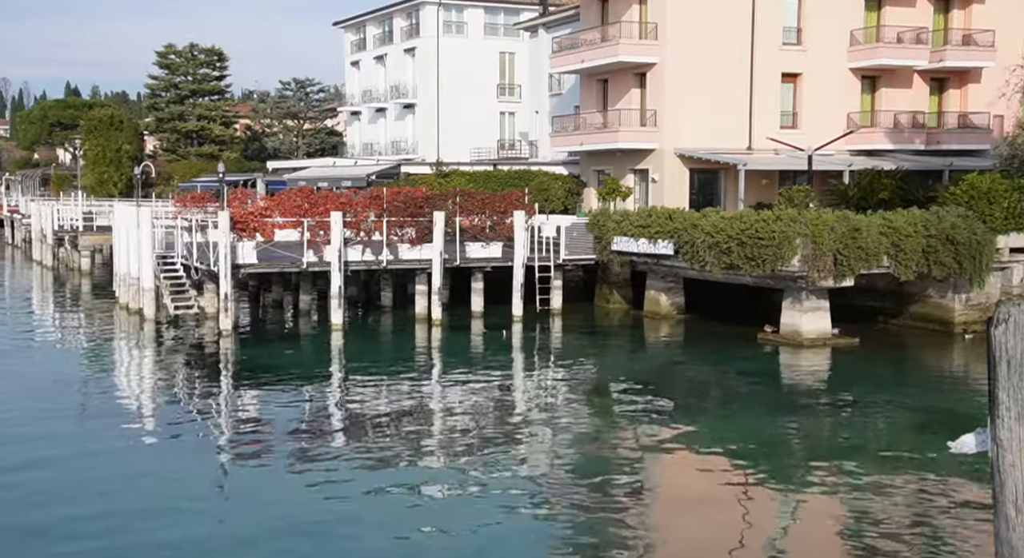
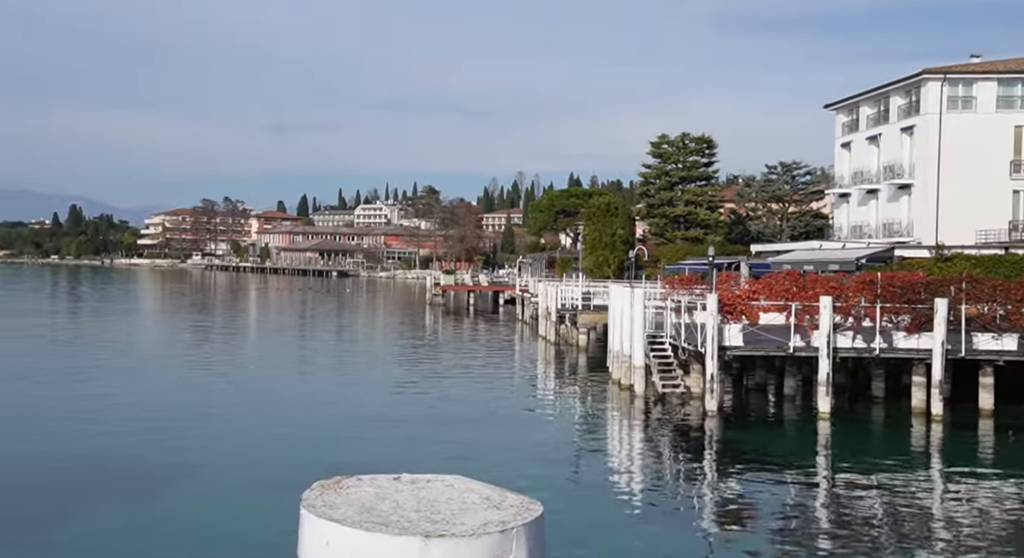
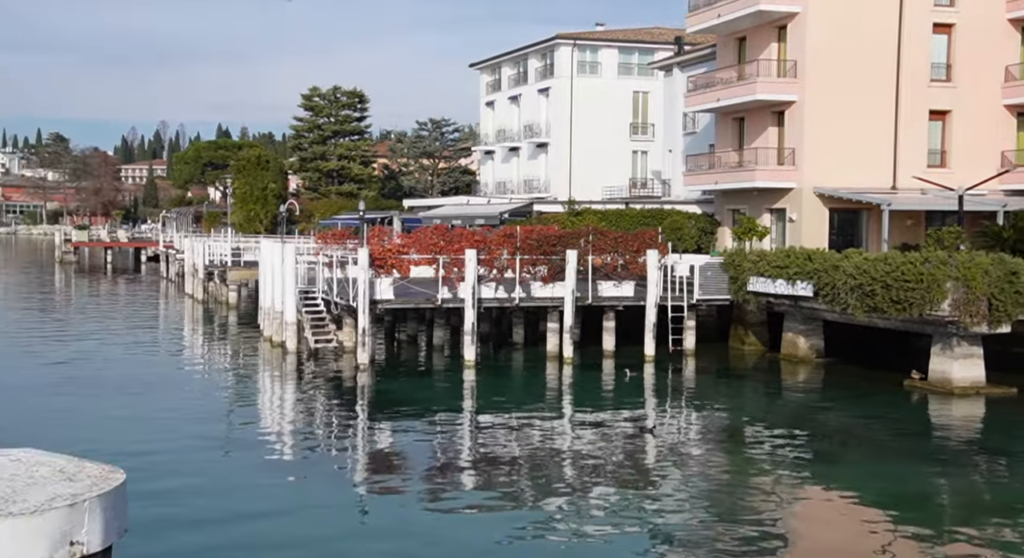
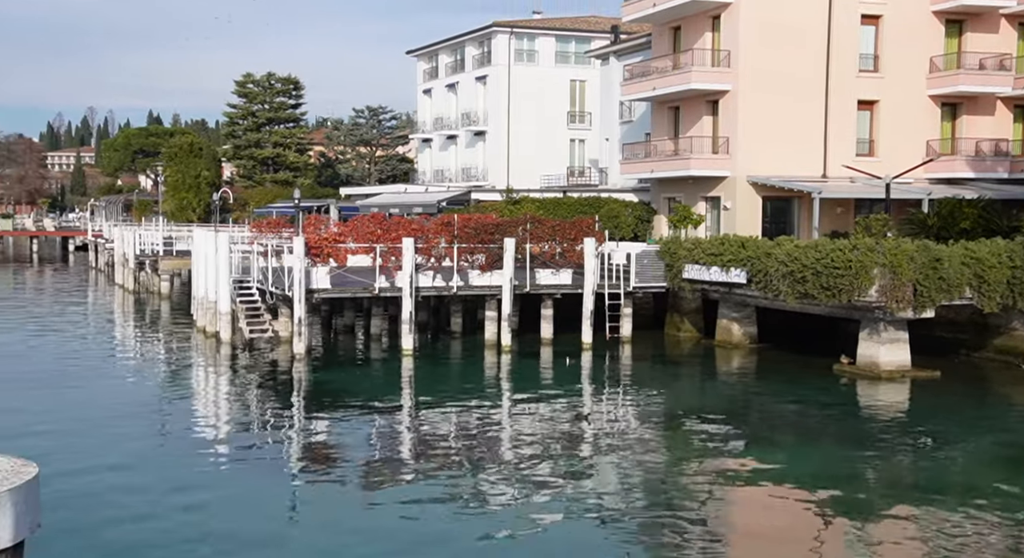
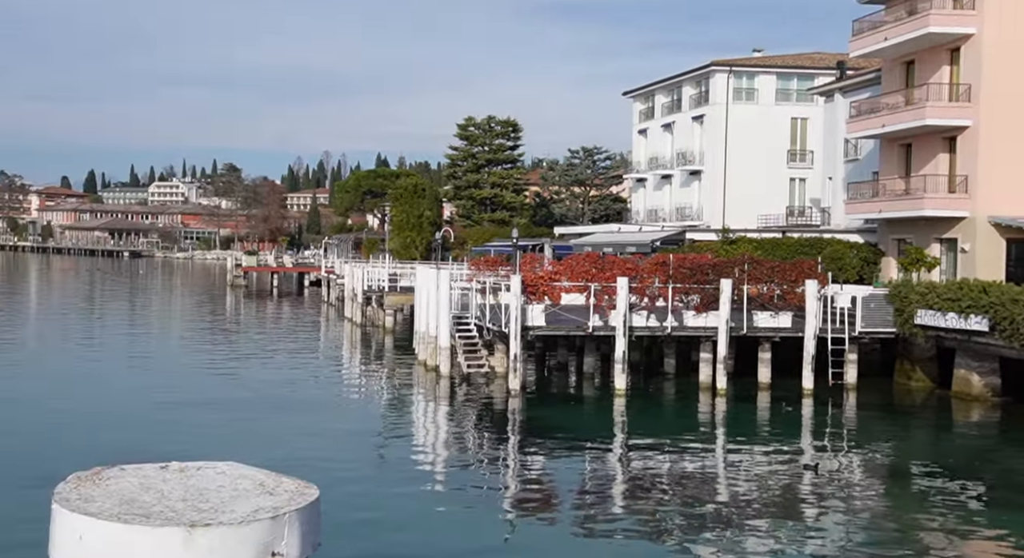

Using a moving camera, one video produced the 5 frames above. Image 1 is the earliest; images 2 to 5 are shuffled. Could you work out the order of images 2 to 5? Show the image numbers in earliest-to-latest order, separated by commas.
4, 3, 5, 2
